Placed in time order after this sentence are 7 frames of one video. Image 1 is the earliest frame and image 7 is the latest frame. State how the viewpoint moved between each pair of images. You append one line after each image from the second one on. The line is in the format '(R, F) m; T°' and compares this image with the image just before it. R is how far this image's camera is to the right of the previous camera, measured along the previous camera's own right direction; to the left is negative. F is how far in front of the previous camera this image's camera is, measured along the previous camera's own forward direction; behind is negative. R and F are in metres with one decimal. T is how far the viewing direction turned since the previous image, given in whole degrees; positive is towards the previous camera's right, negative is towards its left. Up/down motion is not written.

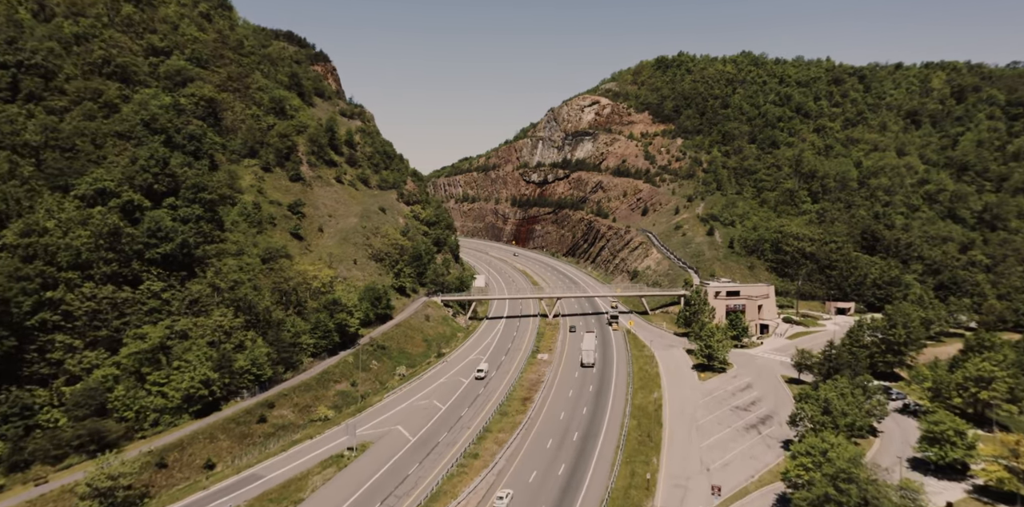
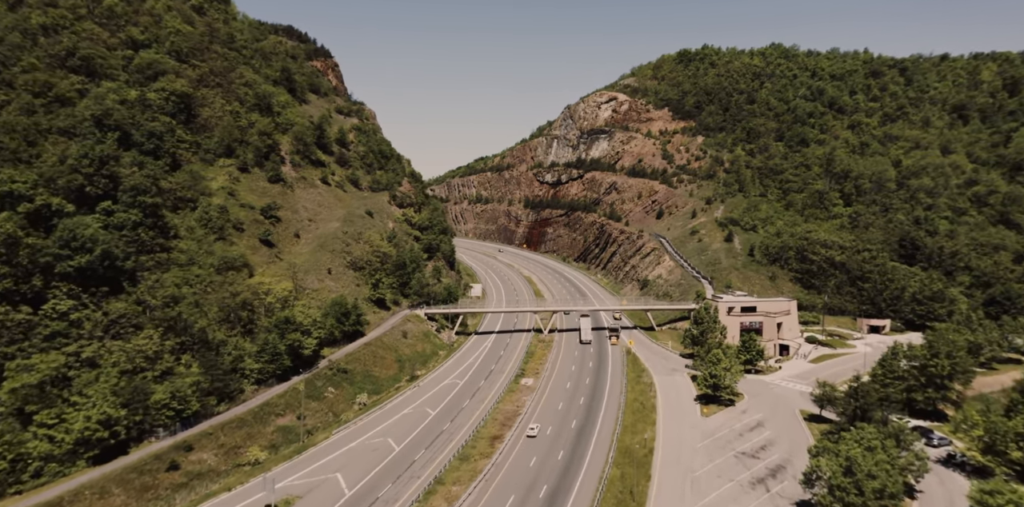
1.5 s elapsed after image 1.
(+6.5, +10.5) m; -3°
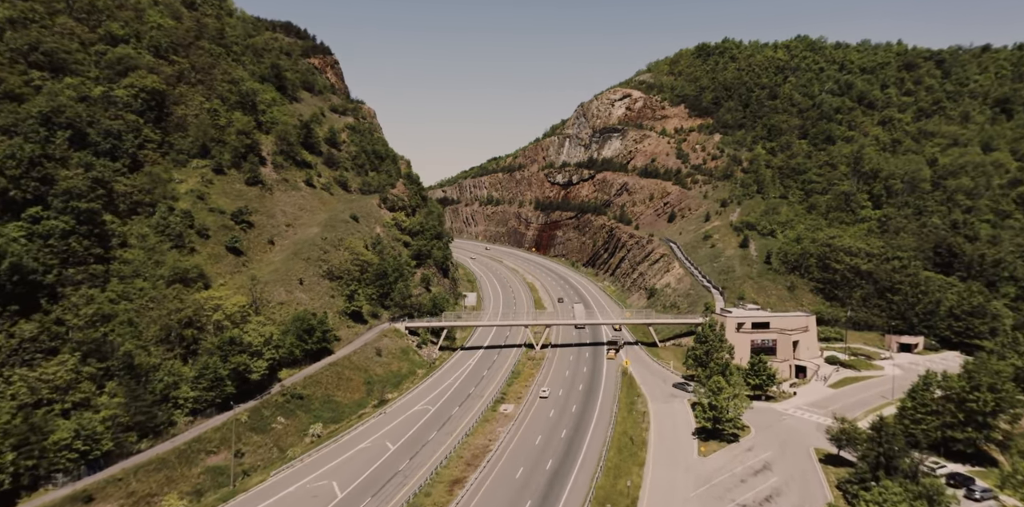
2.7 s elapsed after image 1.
(+5.8, +8.7) m; -2°
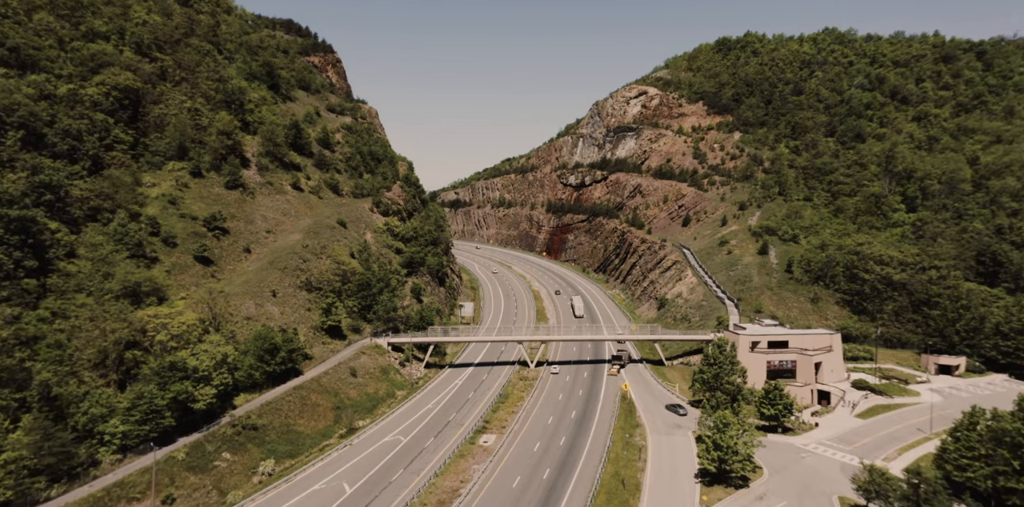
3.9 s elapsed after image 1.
(+4.6, +8.1) m; -2°
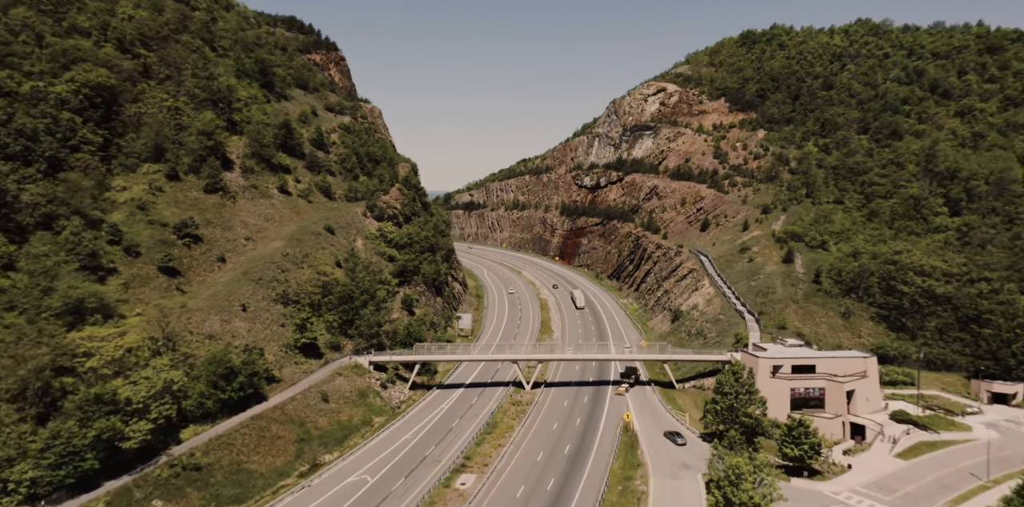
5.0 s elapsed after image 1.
(+4.0, +8.5) m; -2°
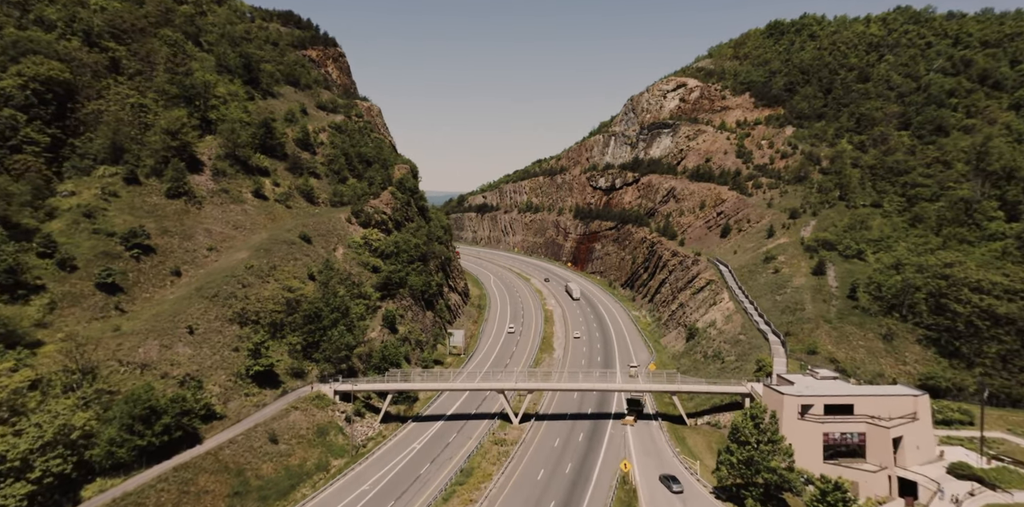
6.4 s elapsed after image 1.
(+4.5, +10.7) m; -2°
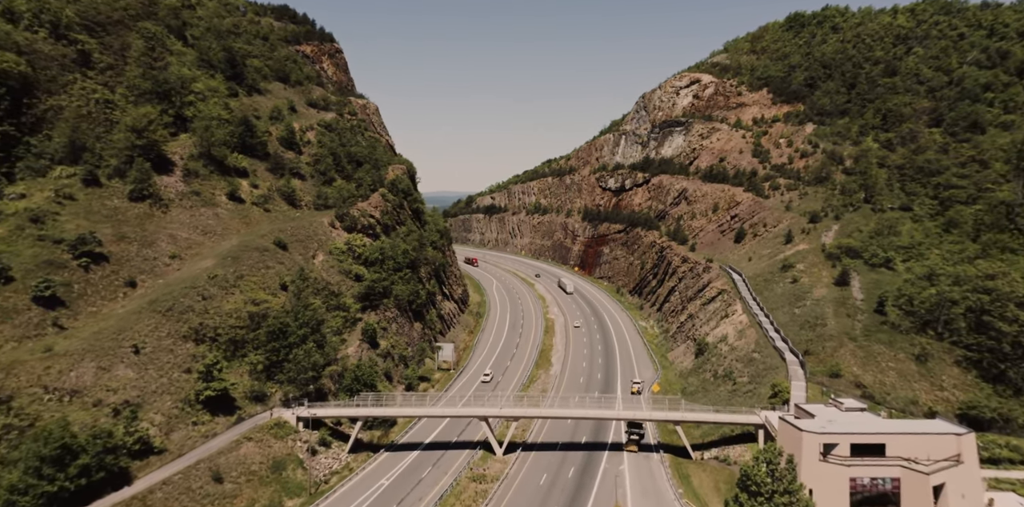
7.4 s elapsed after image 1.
(+3.4, +7.8) m; -1°
